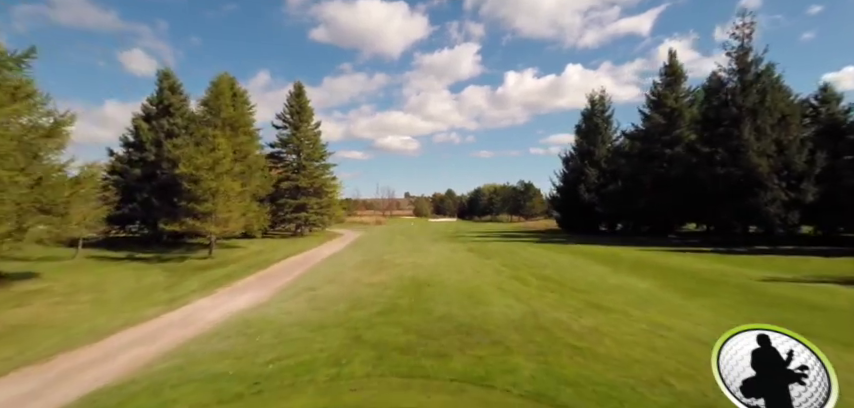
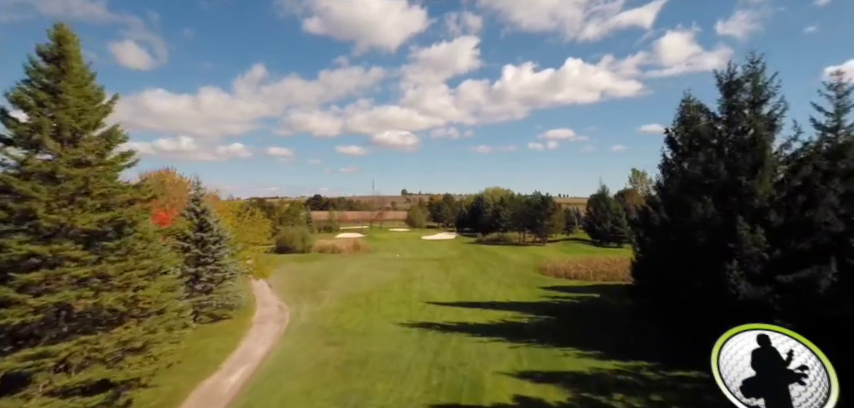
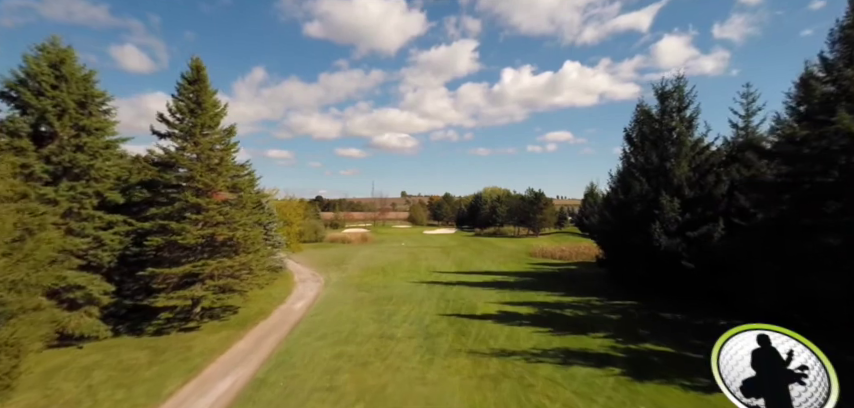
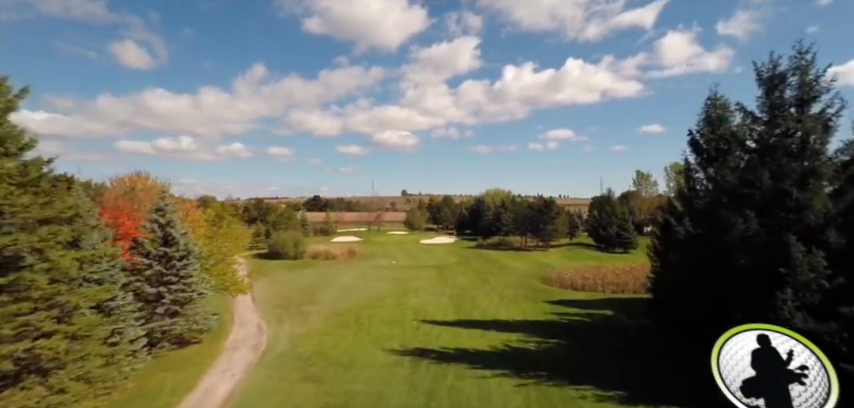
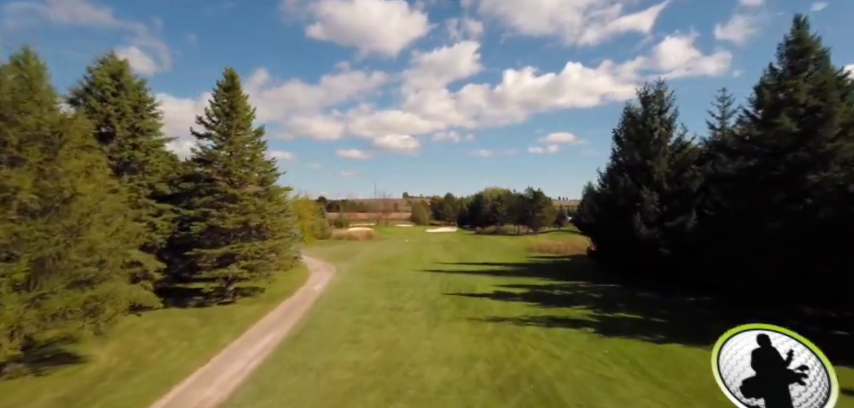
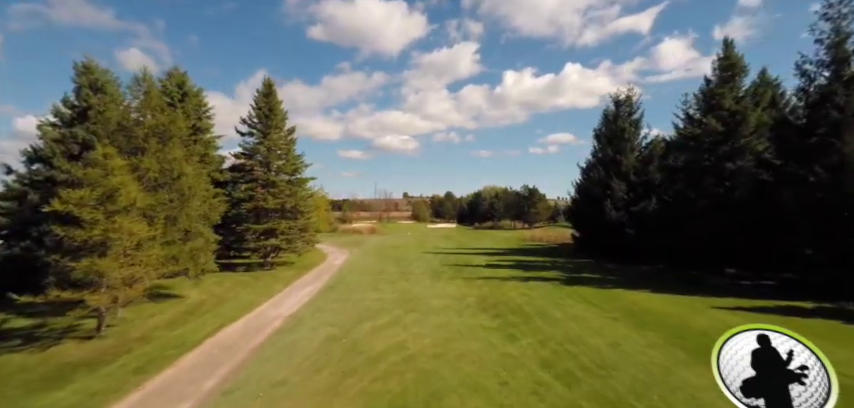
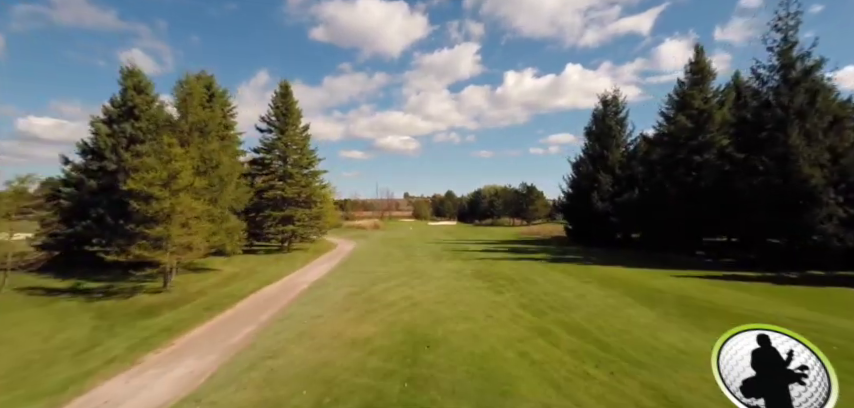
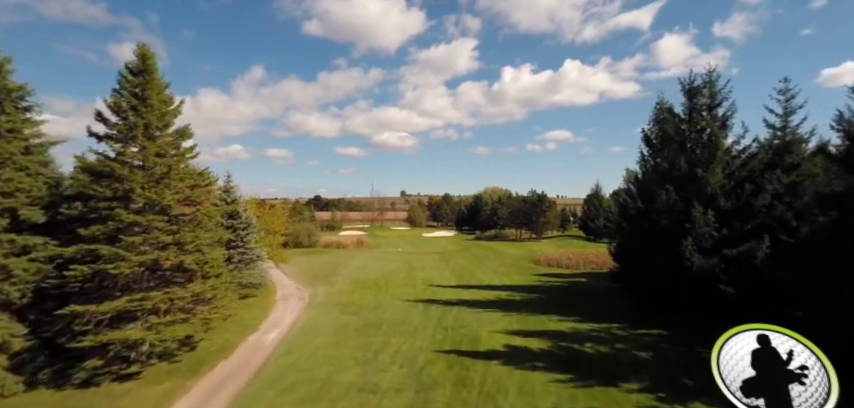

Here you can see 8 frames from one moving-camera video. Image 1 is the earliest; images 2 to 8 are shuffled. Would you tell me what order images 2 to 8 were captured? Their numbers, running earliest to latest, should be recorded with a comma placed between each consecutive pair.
7, 6, 5, 3, 8, 2, 4
